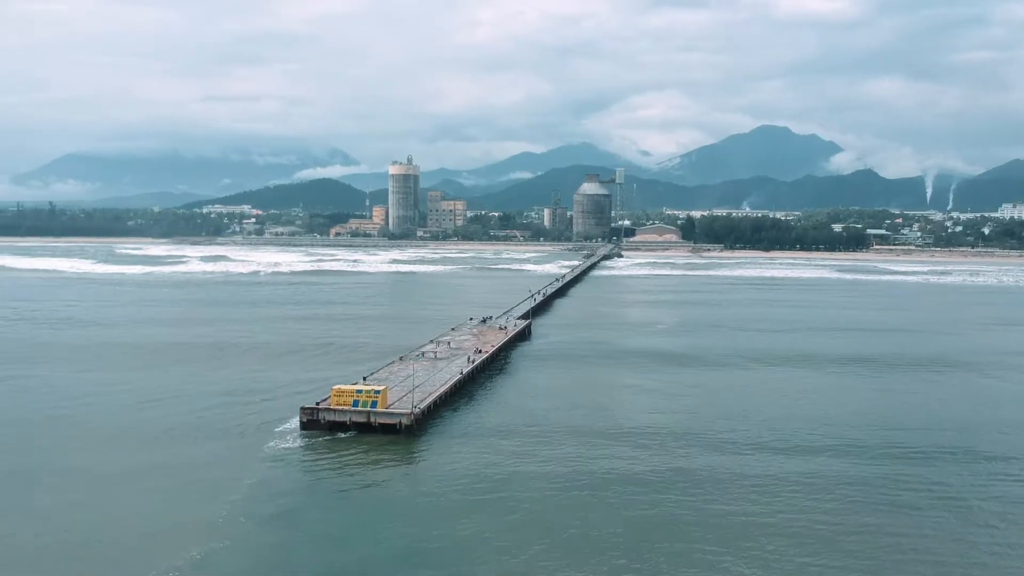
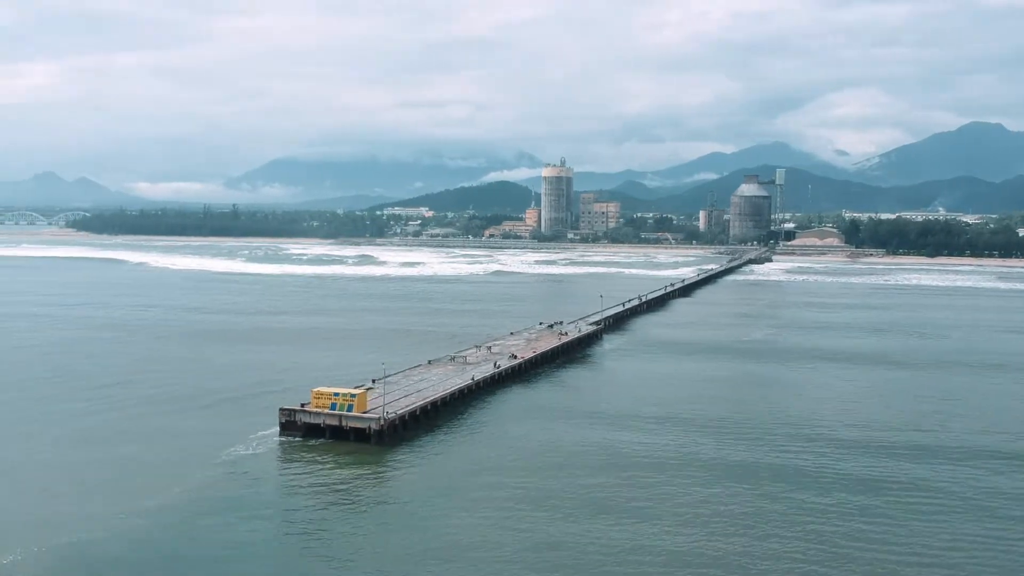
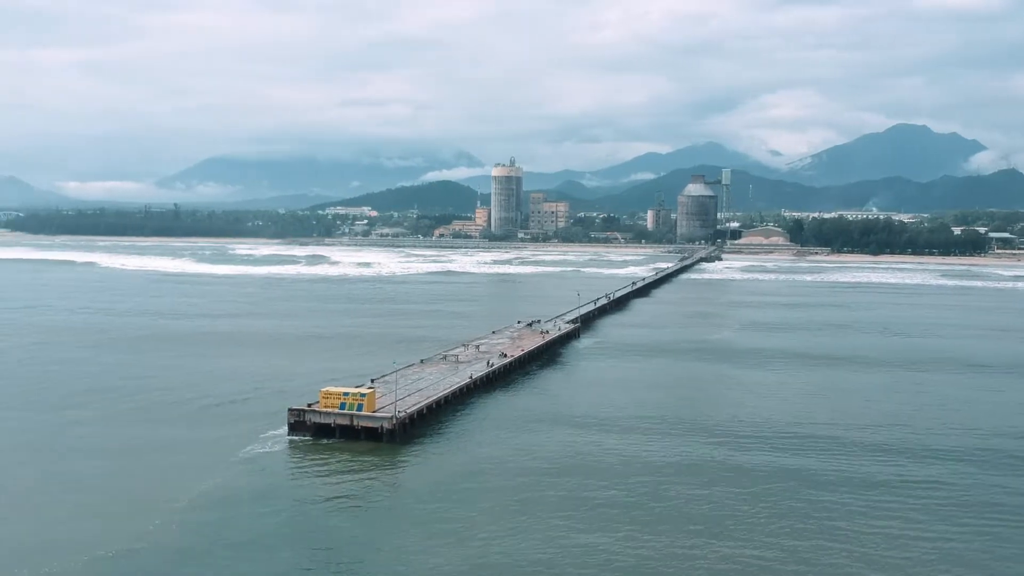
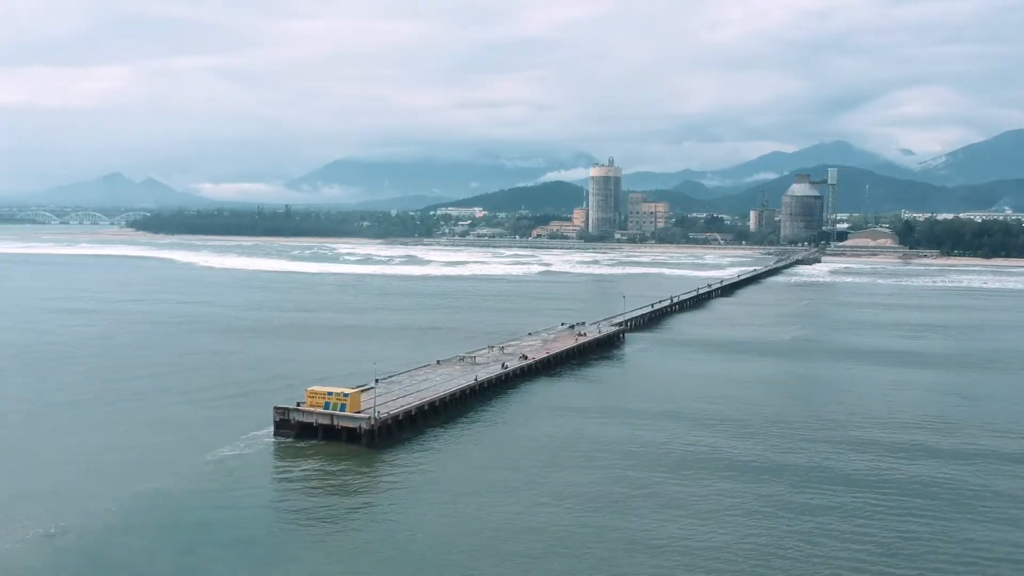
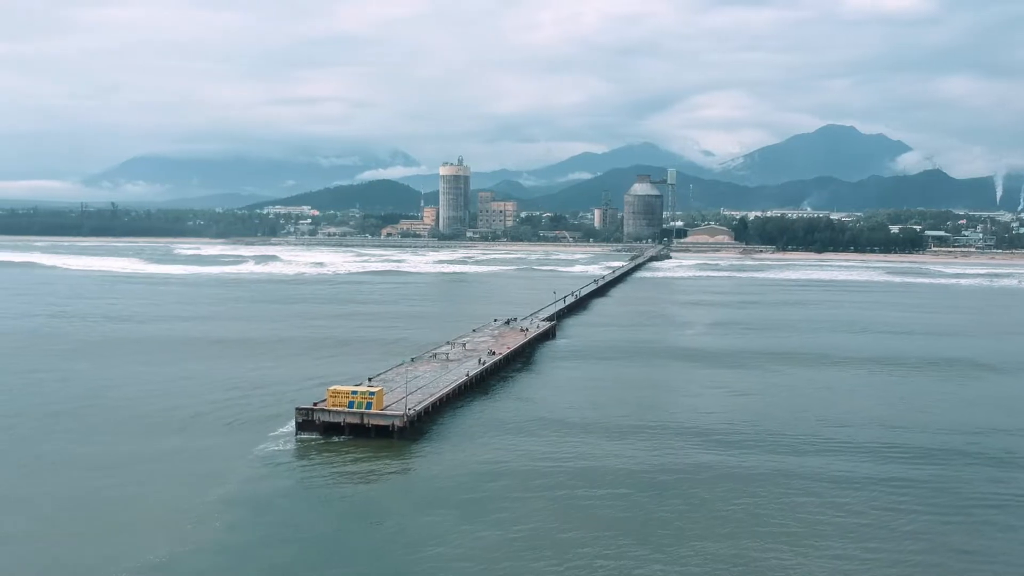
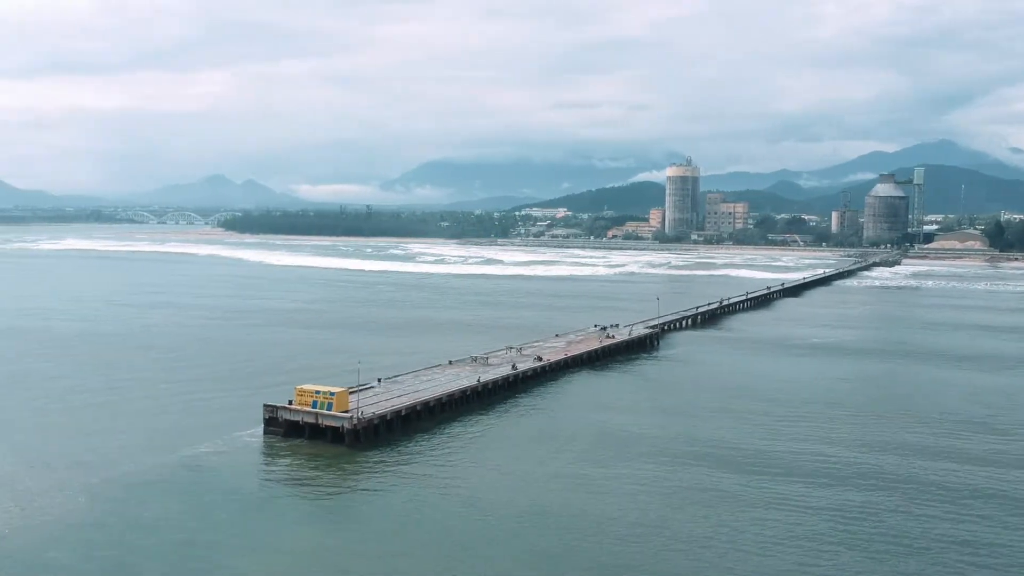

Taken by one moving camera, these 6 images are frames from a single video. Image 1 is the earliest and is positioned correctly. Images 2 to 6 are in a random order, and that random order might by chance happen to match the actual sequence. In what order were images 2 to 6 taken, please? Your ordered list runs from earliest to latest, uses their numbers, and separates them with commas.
5, 3, 2, 4, 6
